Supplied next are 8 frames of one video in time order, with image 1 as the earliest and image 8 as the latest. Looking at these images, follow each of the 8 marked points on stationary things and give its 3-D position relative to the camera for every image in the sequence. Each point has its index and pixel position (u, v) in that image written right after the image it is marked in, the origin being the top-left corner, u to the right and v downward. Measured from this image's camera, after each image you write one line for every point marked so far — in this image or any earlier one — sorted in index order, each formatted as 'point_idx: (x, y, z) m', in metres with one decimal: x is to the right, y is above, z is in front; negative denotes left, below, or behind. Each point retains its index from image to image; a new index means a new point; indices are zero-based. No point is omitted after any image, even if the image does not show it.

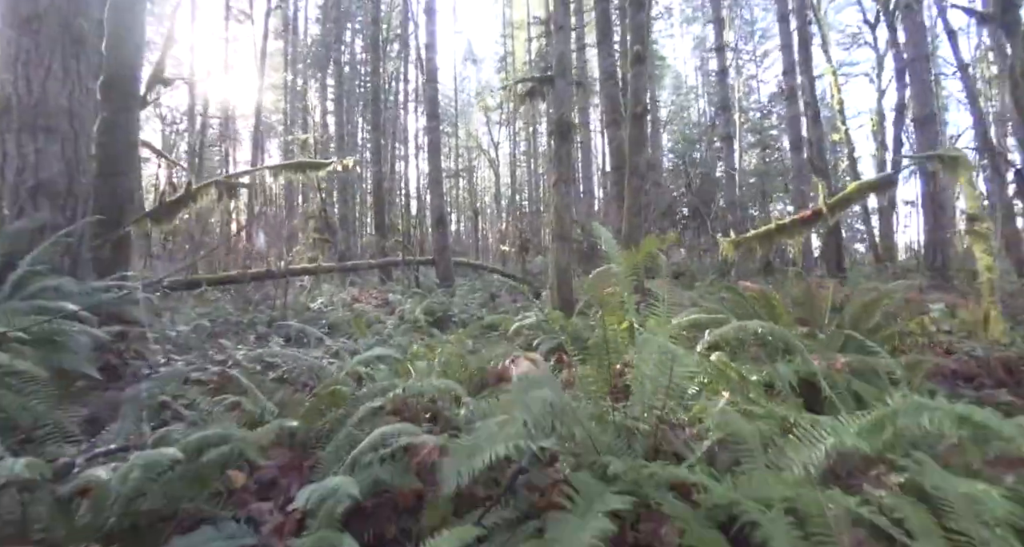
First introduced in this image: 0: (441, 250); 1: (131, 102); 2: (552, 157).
0: (-2.3, +0.7, +16.6) m
1: (-5.2, +2.4, +7.2) m
2: (+0.7, +2.0, +9.1) m
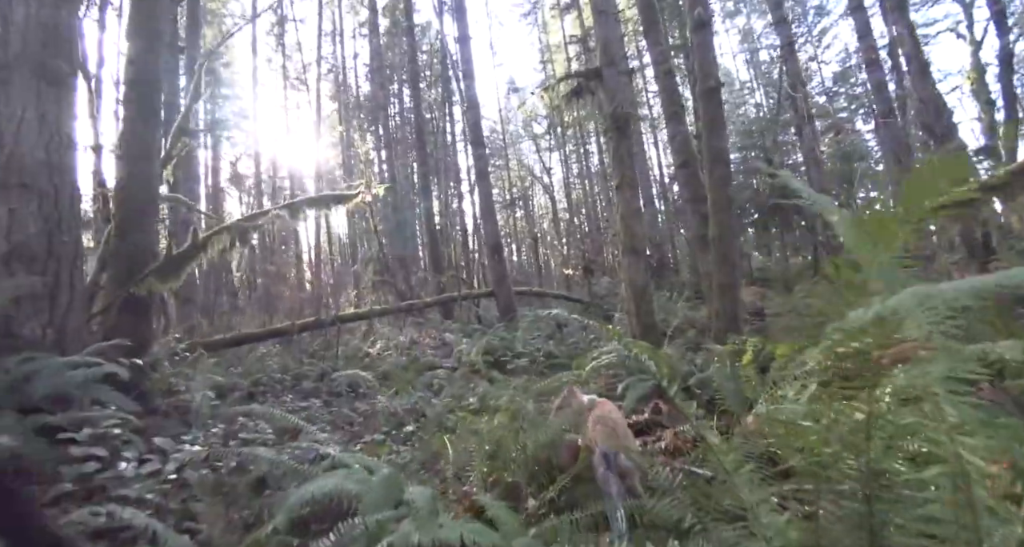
0: (-0.4, -0.2, +15.5) m
1: (-4.7, +1.5, +6.7) m
2: (+1.5, +1.7, +7.8) m
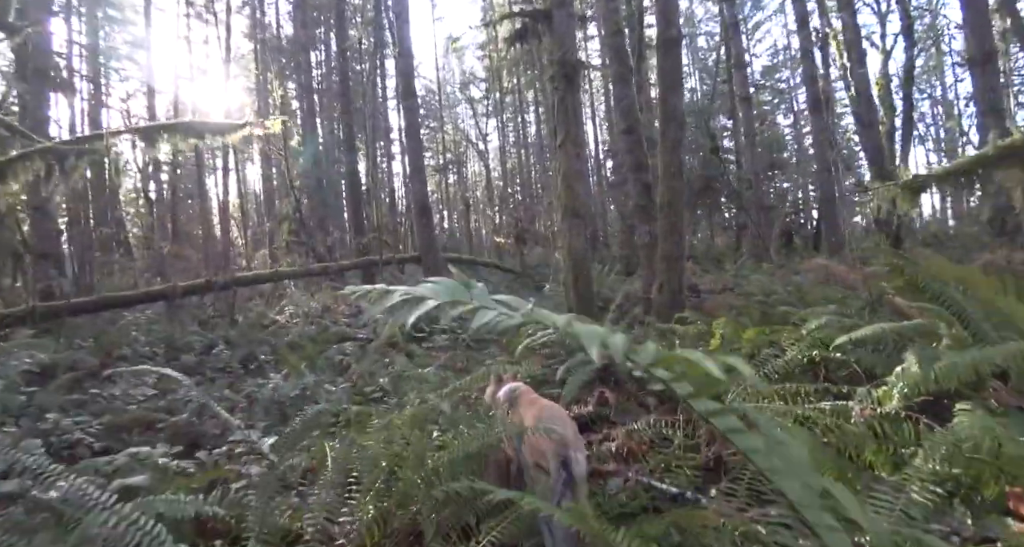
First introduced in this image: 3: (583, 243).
0: (-2.4, +0.7, +14.5) m
1: (-5.4, +2.1, +5.1) m
2: (+0.6, +2.2, +7.0) m
3: (+0.9, +0.4, +6.9) m
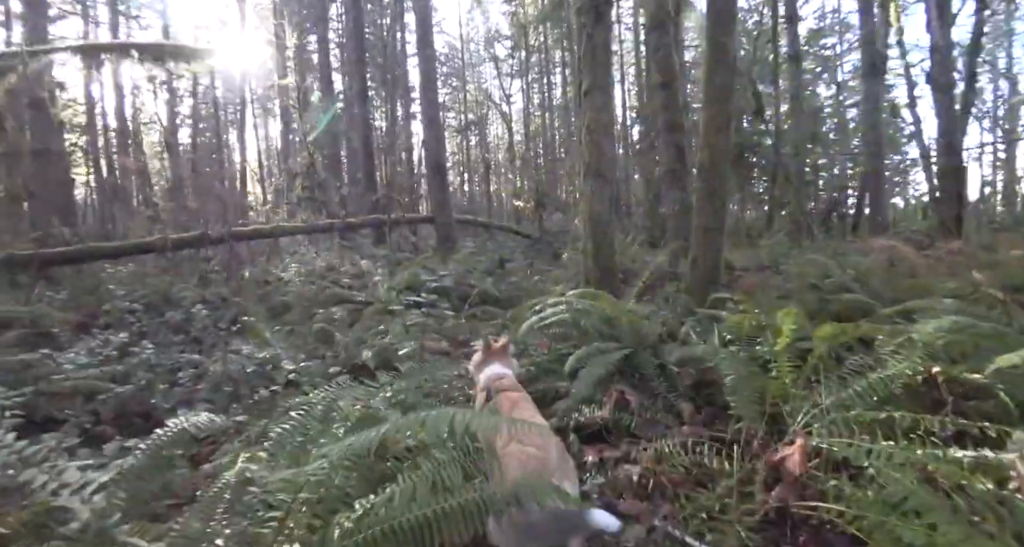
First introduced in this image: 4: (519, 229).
0: (-1.9, +1.7, +13.7) m
1: (-5.2, +2.6, +4.3) m
2: (+0.8, +2.6, +6.0) m
3: (+1.1, +0.8, +6.1) m
4: (+0.2, +1.5, +17.6) m
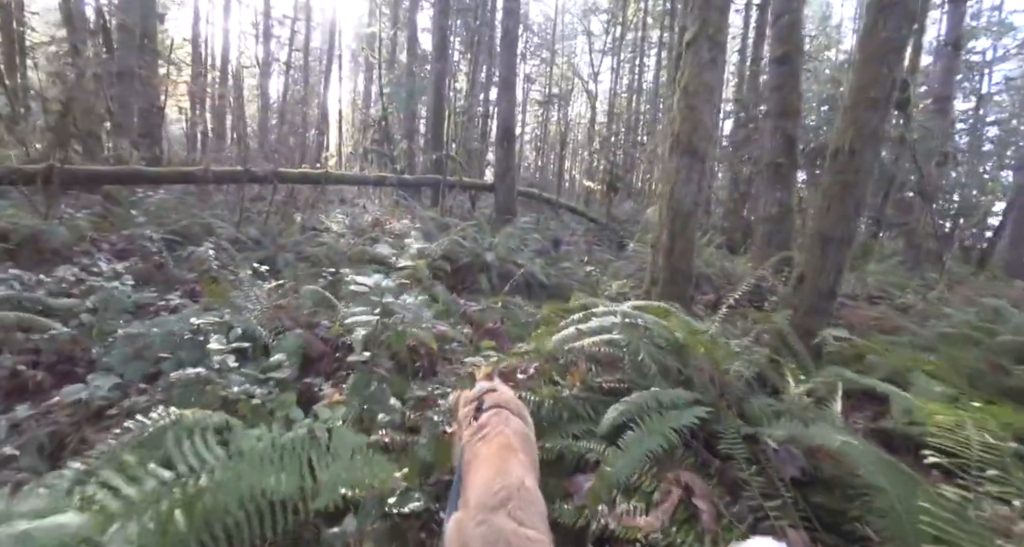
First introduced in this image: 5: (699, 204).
0: (-0.2, +2.4, +12.7) m
1: (-4.5, +3.5, +3.7) m
2: (+1.6, +2.5, +4.7) m
3: (+1.7, +0.7, +4.8) m
4: (+2.3, +1.9, +16.3) m
5: (+1.8, +0.6, +5.0) m
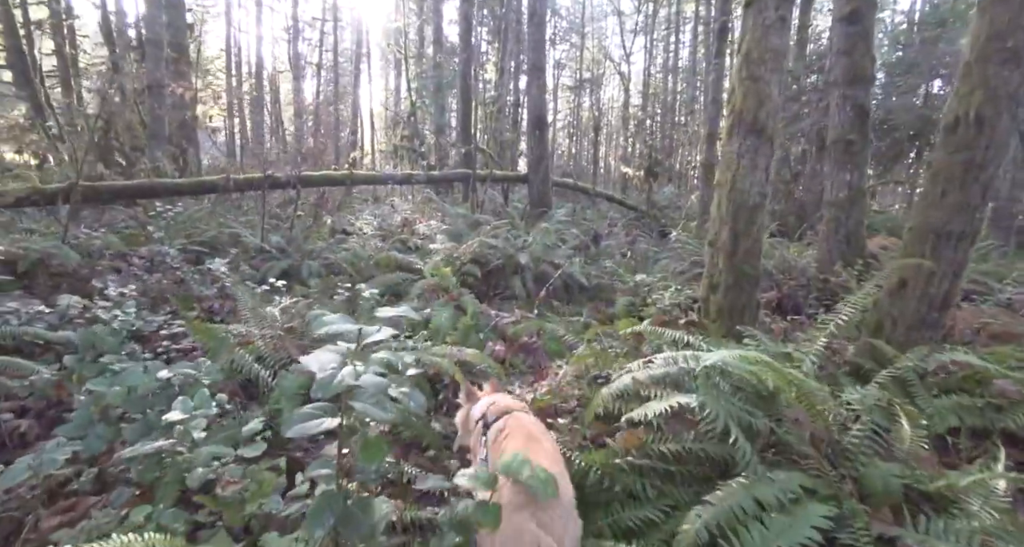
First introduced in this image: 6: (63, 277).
0: (+0.5, +2.4, +12.1) m
1: (-4.4, +3.2, +3.4) m
2: (+1.8, +2.5, +4.0) m
3: (+1.9, +0.7, +4.1) m
4: (+3.3, +2.2, +15.5) m
5: (+2.1, +0.6, +4.3) m
6: (-5.0, -0.1, +5.8) m
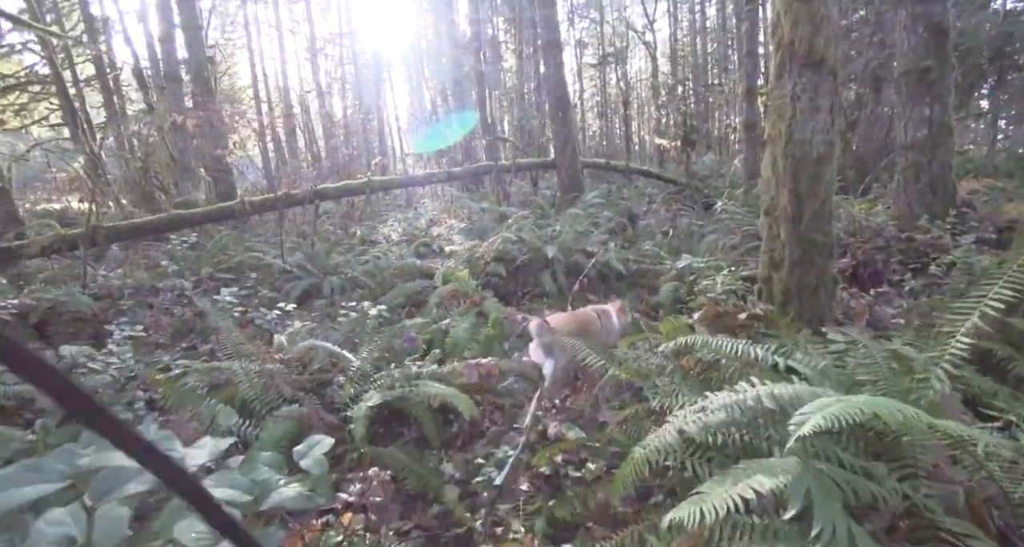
0: (+1.1, +2.7, +11.3) m
1: (-4.6, +2.7, +3.1) m
2: (+1.6, +2.7, +3.2) m
3: (+1.9, +0.9, +3.3) m
4: (+4.2, +2.8, +14.5) m
5: (+2.1, +0.9, +3.5) m
6: (-4.7, -0.5, +5.6) m
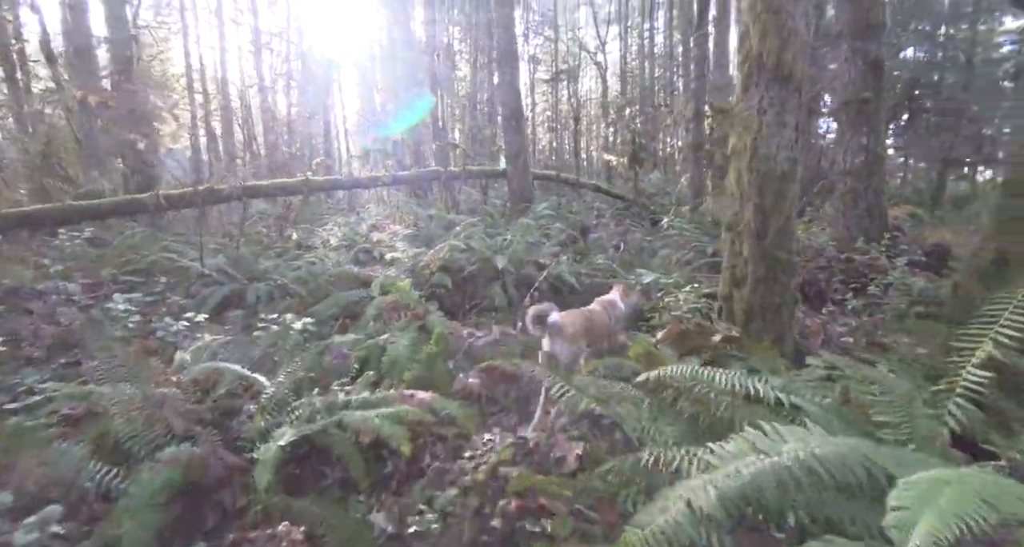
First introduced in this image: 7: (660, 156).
0: (0.0, +2.4, +11.1) m
1: (-4.8, +2.8, +2.3) m
2: (+1.4, +2.6, +3.0) m
3: (+1.7, +0.8, +3.1) m
4: (+2.7, +2.4, +14.6) m
5: (+1.8, +0.7, +3.3) m
6: (-5.2, -0.5, +4.7) m
7: (+5.6, +4.5, +19.8) m
